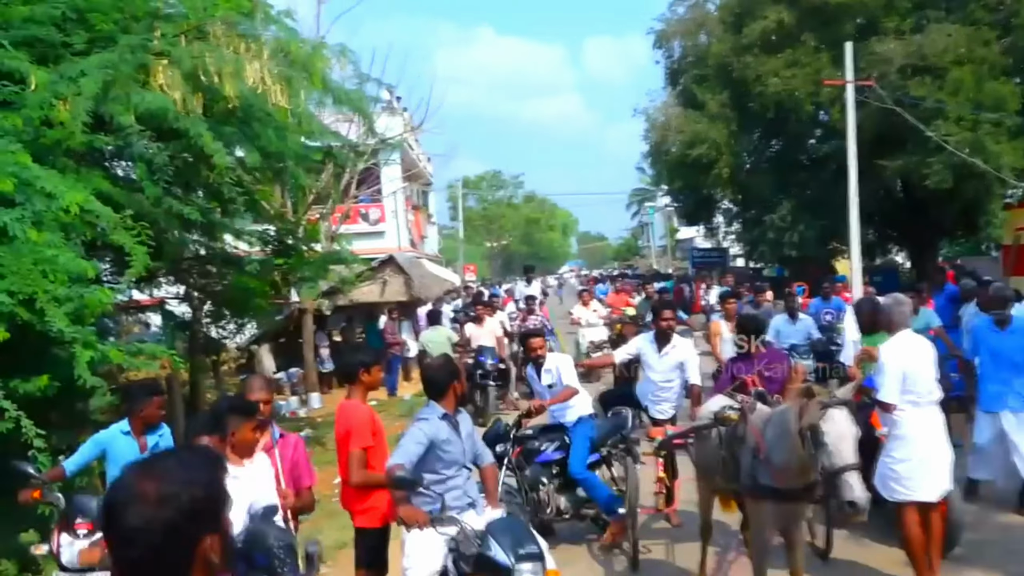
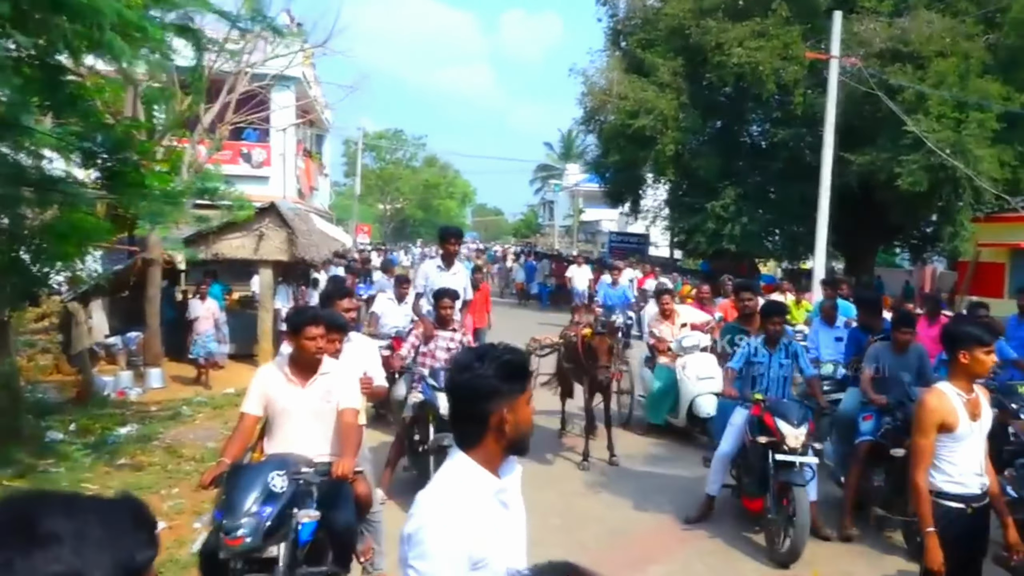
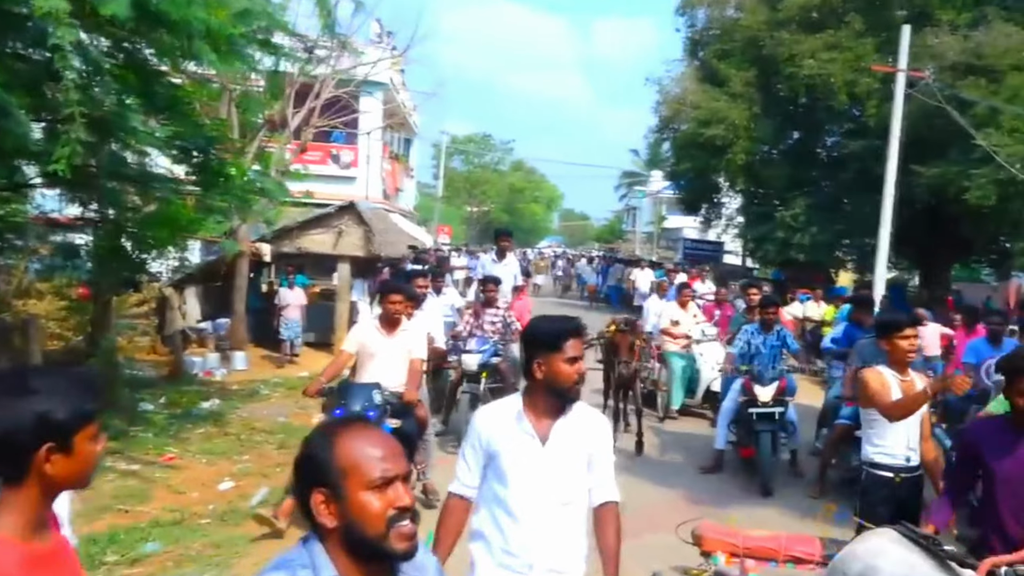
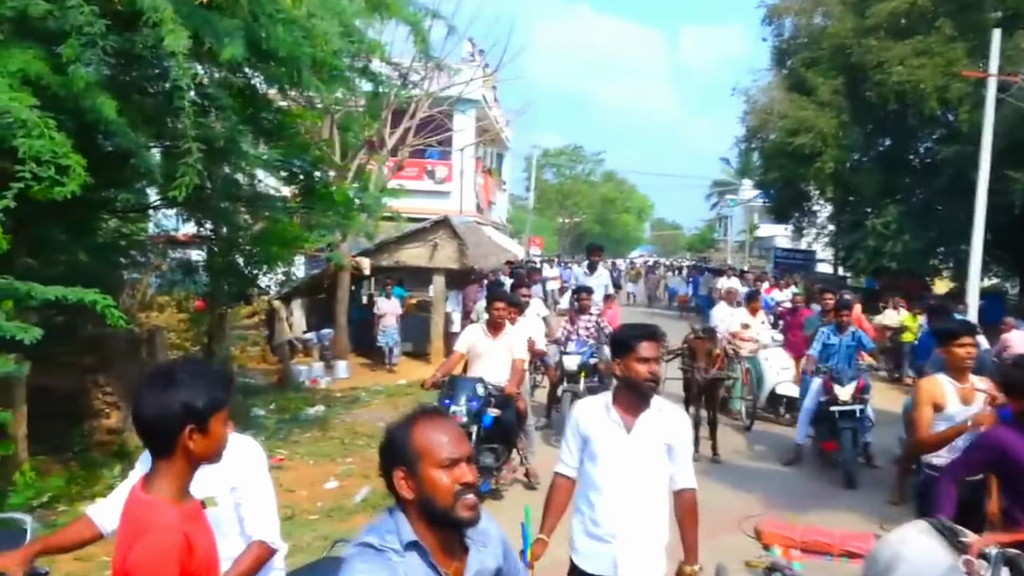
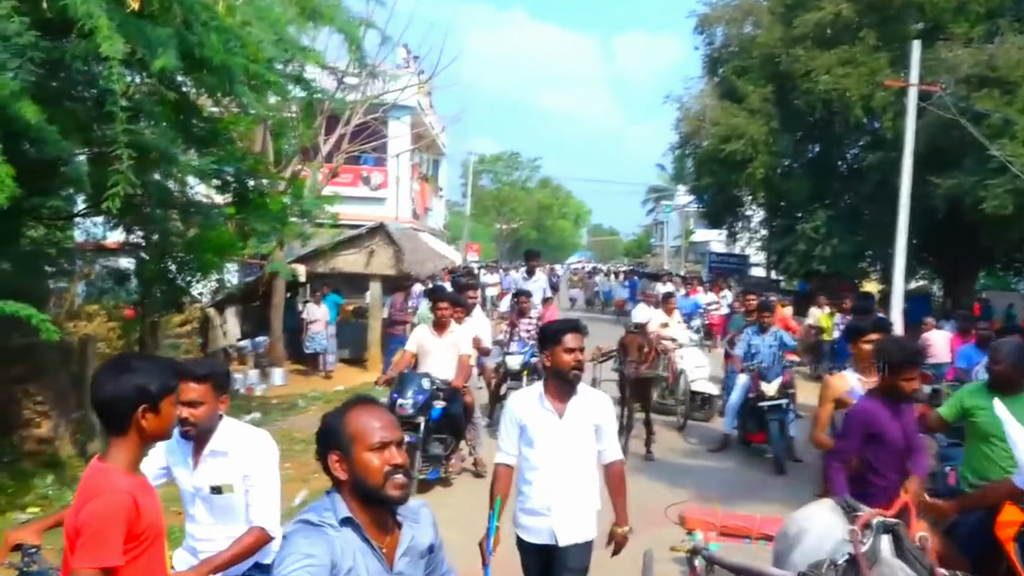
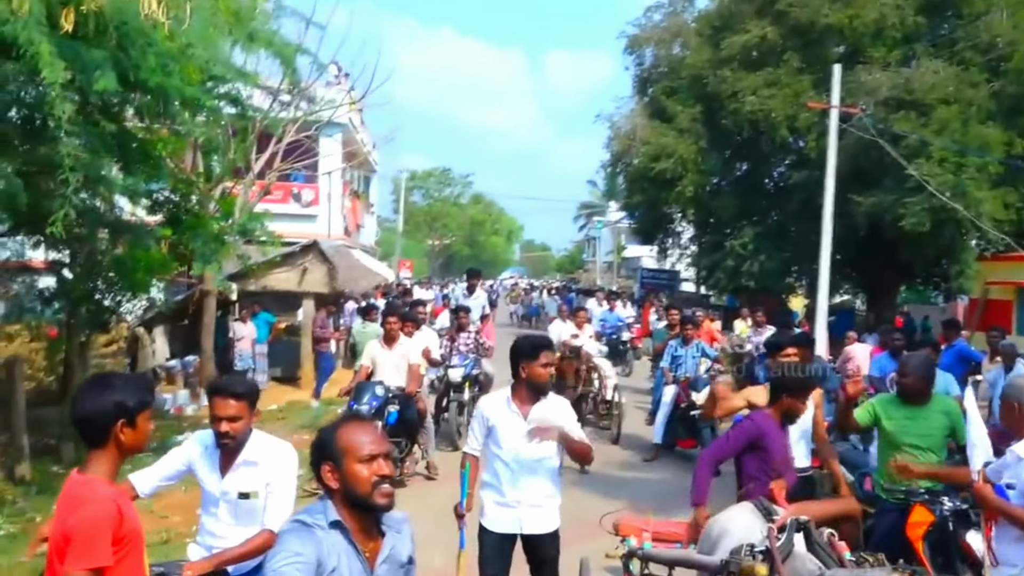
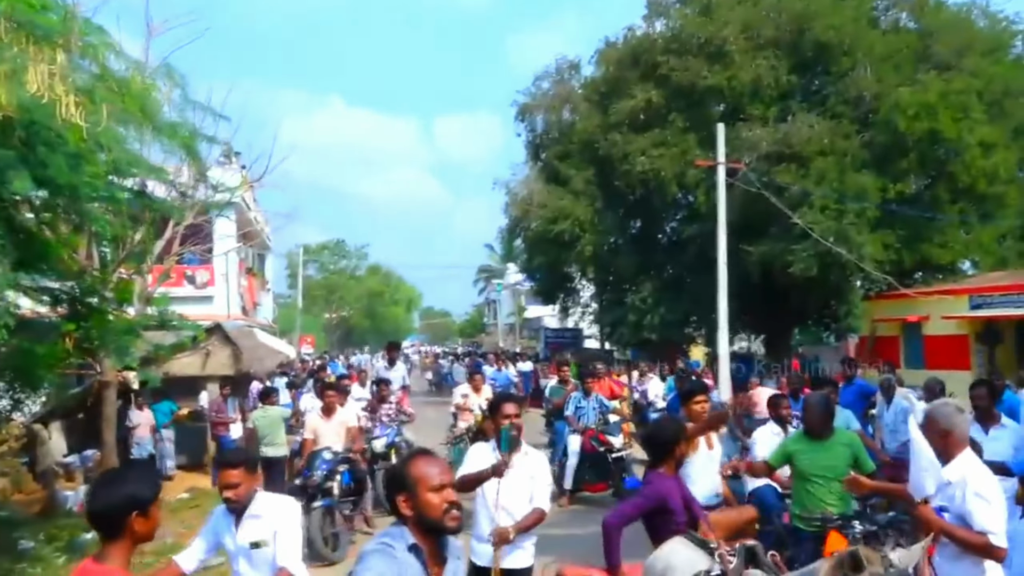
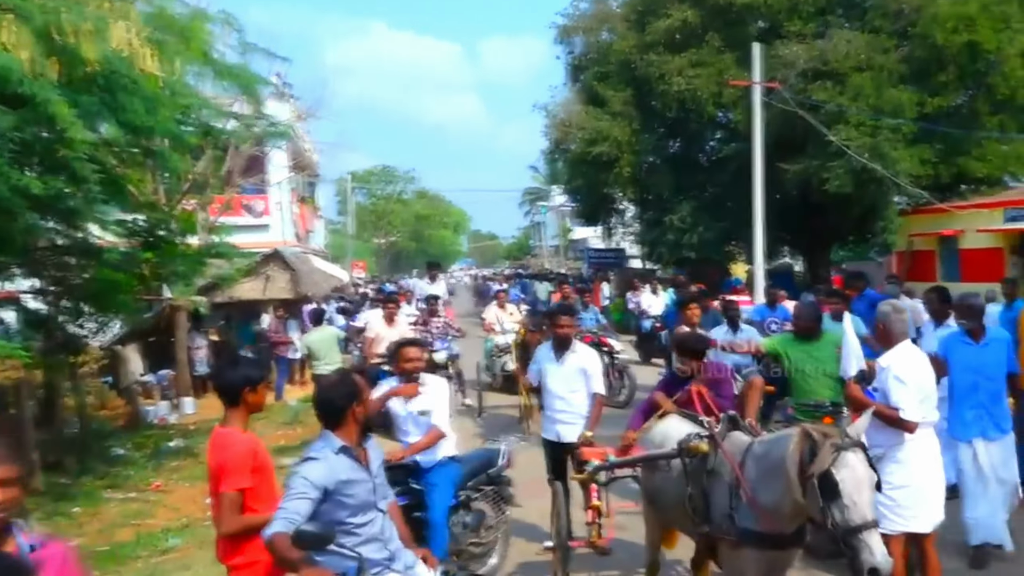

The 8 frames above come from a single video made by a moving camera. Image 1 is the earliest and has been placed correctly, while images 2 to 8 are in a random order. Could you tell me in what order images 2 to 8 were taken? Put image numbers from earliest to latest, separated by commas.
8, 7, 6, 5, 4, 3, 2
